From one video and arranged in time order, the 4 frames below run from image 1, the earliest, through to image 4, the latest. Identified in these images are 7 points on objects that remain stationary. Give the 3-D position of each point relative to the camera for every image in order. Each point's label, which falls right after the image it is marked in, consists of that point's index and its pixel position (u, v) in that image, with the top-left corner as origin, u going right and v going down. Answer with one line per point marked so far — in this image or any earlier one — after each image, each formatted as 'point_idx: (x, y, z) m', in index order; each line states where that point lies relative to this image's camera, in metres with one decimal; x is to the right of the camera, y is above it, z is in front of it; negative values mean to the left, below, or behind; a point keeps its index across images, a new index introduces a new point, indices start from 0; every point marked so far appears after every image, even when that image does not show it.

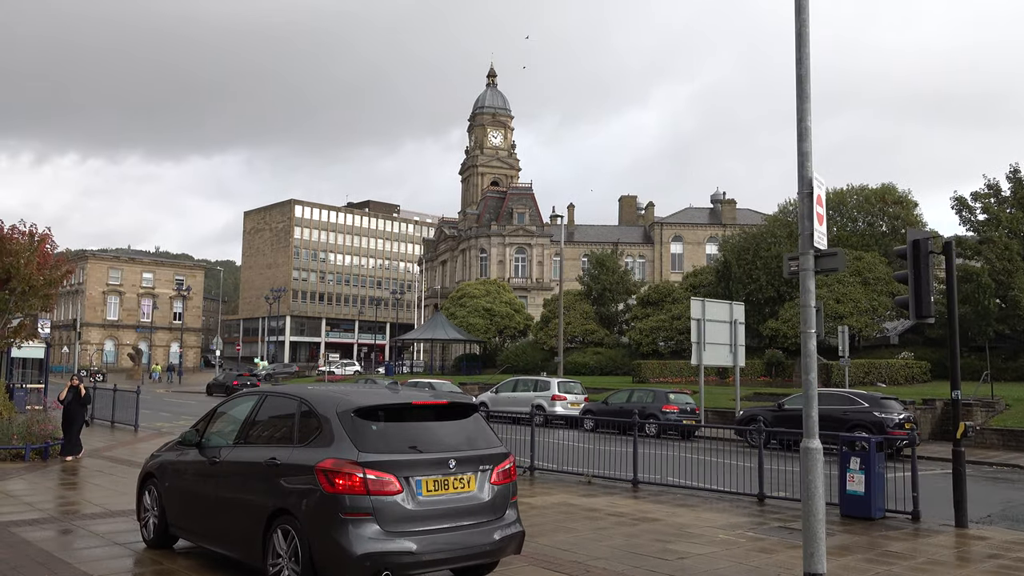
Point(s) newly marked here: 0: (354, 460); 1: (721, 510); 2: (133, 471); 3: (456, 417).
0: (-1.0, -1.1, +5.4) m
1: (+2.5, -2.7, +10.2) m
2: (-5.9, -2.9, +13.2) m
3: (-0.4, -0.9, +6.1) m
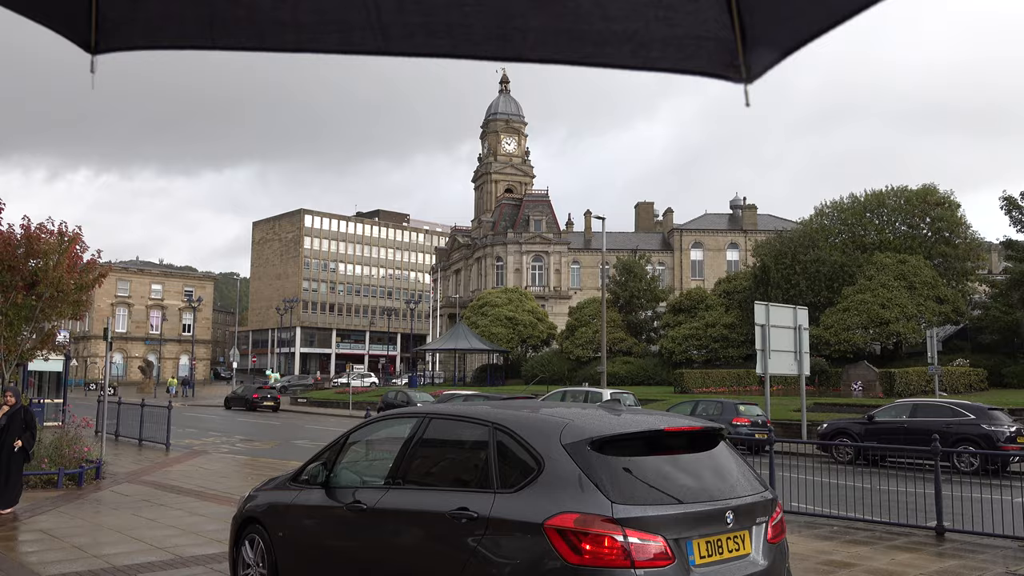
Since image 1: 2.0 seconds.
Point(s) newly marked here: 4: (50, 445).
0: (+0.4, -1.0, +3.7) m
1: (+3.9, -2.6, +8.5) m
2: (-4.4, -2.9, +11.5) m
3: (+1.0, -0.8, +4.4) m
4: (-7.1, -2.4, +13.0) m
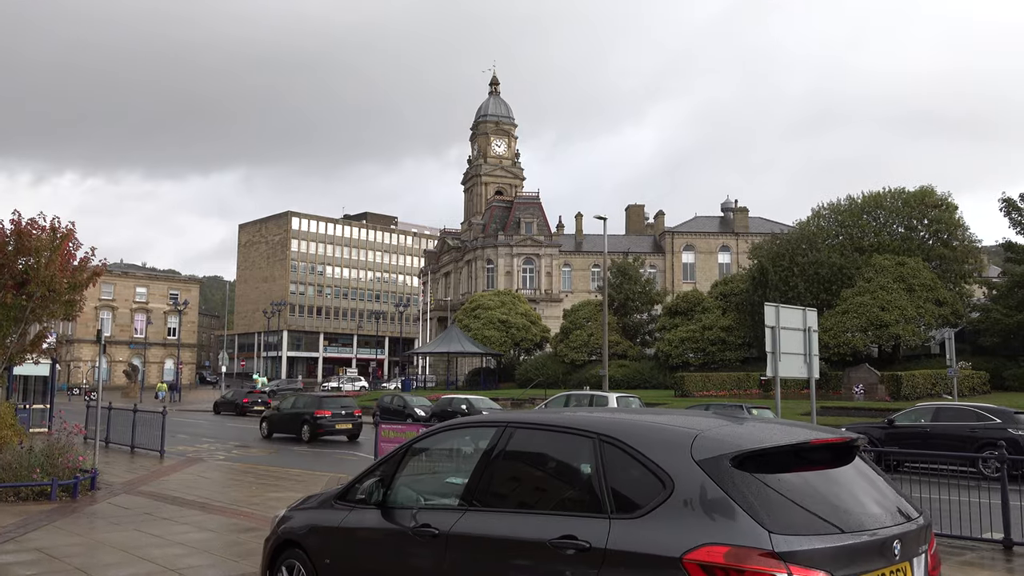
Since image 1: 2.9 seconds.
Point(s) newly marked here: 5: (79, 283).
0: (+0.9, -0.9, +3.0) m
1: (+4.3, -2.6, +7.9) m
2: (-4.1, -2.9, +10.7) m
3: (+1.5, -0.8, +3.8) m
4: (-6.8, -2.4, +12.2) m
5: (-7.3, +0.1, +14.3) m
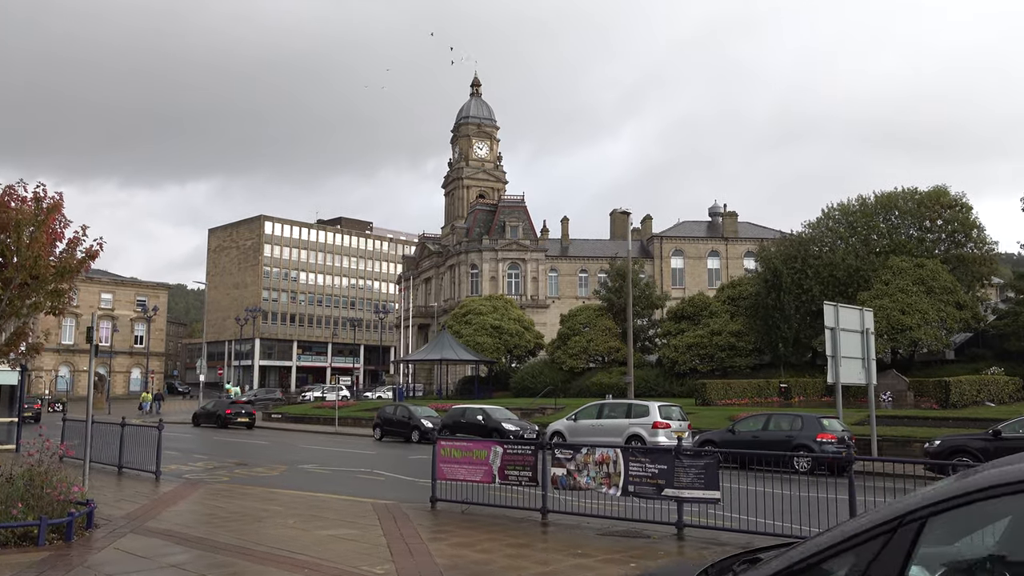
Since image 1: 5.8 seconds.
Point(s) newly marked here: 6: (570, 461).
0: (+2.6, -0.6, +0.6) m
1: (+5.8, -2.3, +5.6) m
2: (-2.7, -2.7, +8.1) m
3: (+3.1, -0.5, +1.4) m
4: (-5.5, -2.2, +9.4) m
5: (-6.0, +0.3, +11.5) m
6: (+0.7, -2.2, +10.7) m
